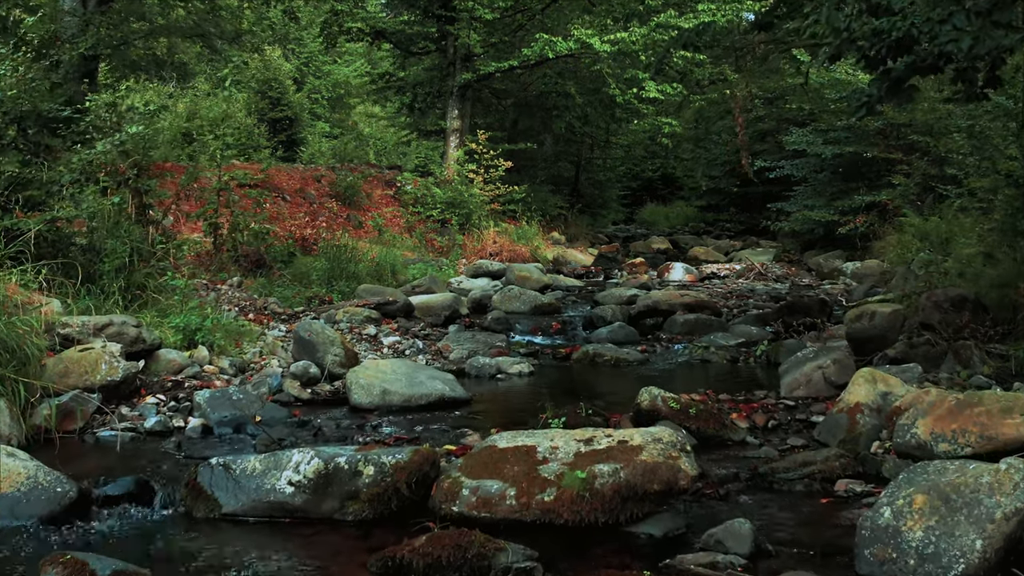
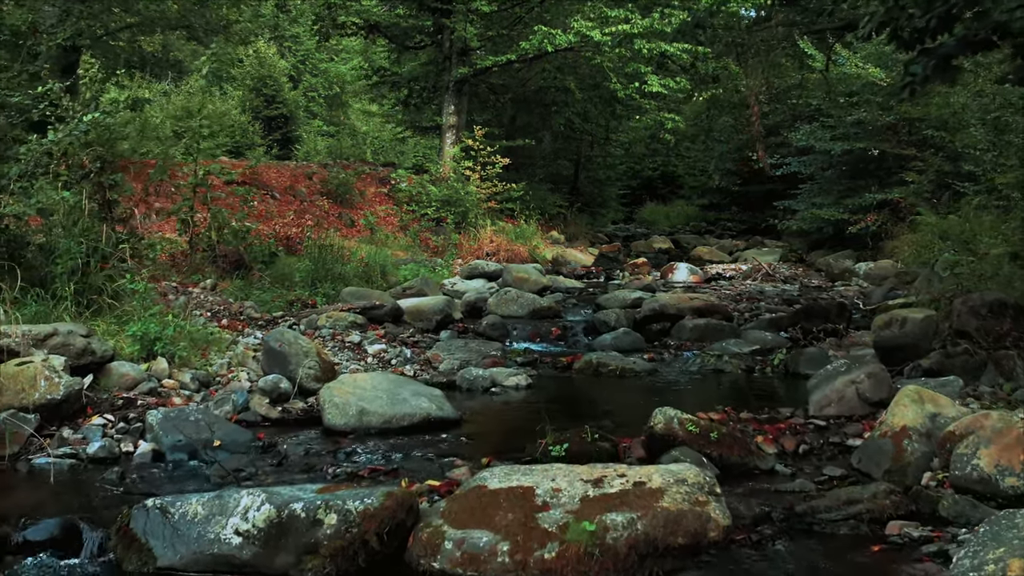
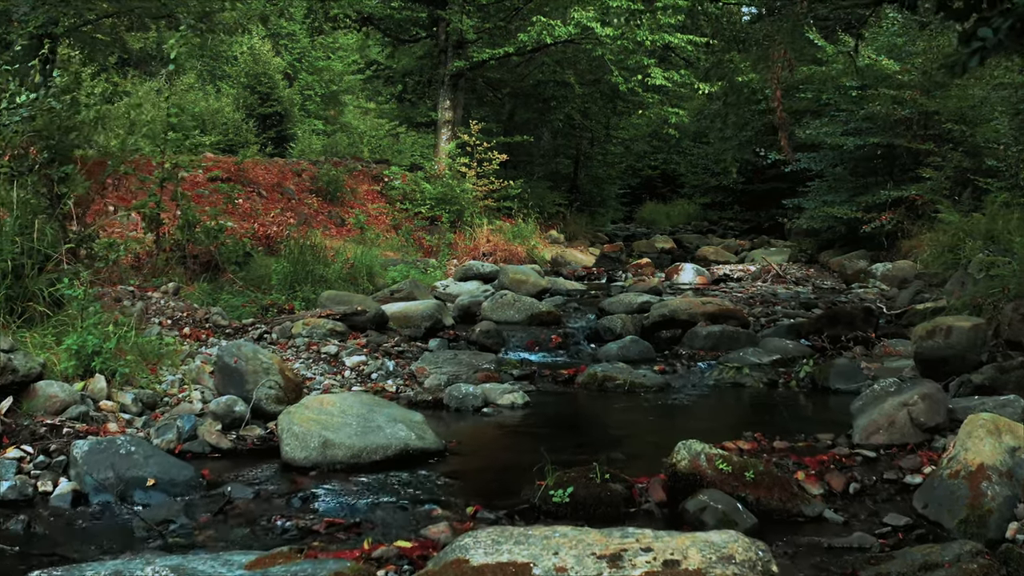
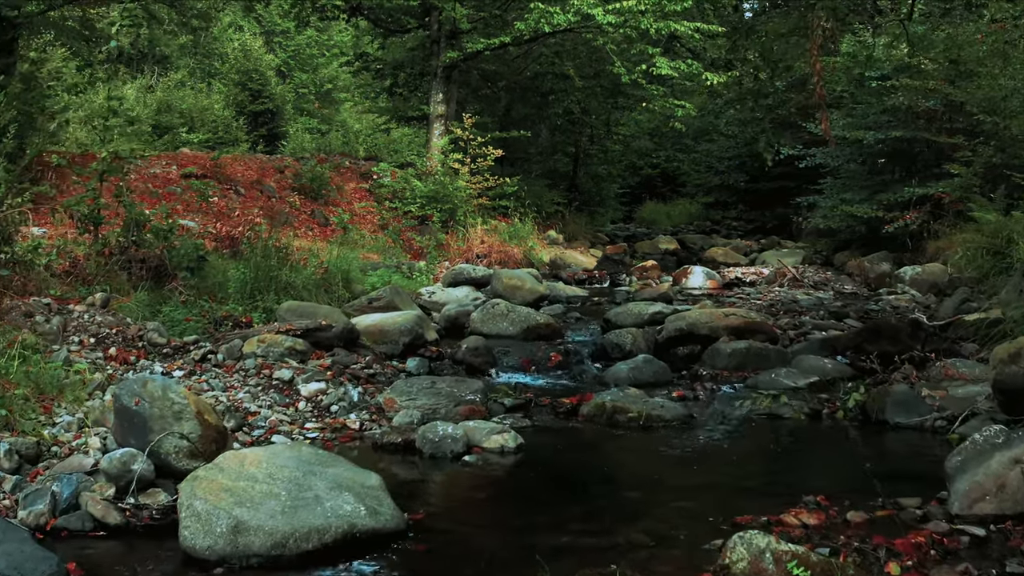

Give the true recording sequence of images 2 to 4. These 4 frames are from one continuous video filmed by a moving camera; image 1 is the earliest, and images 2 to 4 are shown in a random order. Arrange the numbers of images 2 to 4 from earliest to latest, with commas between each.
2, 3, 4
